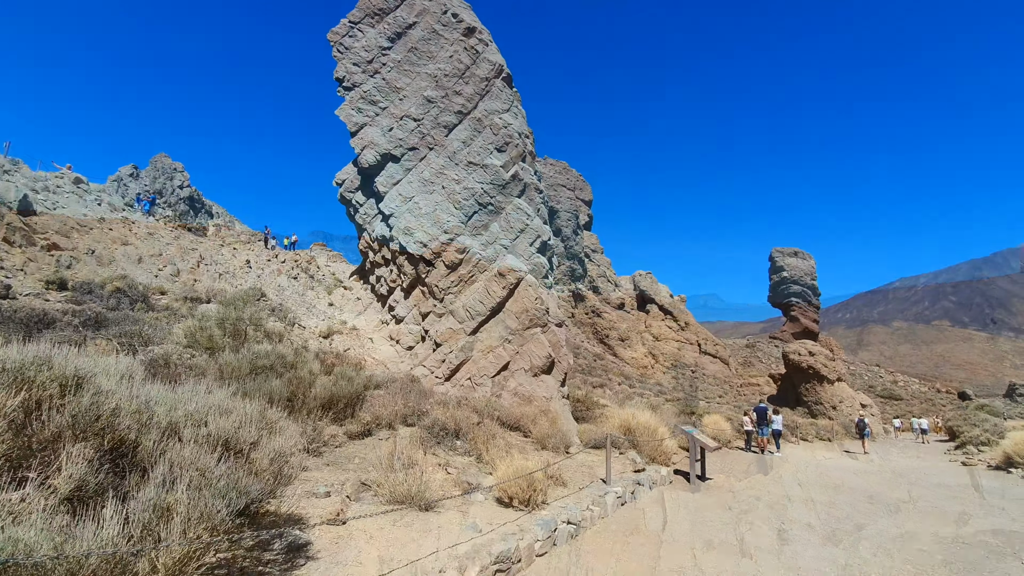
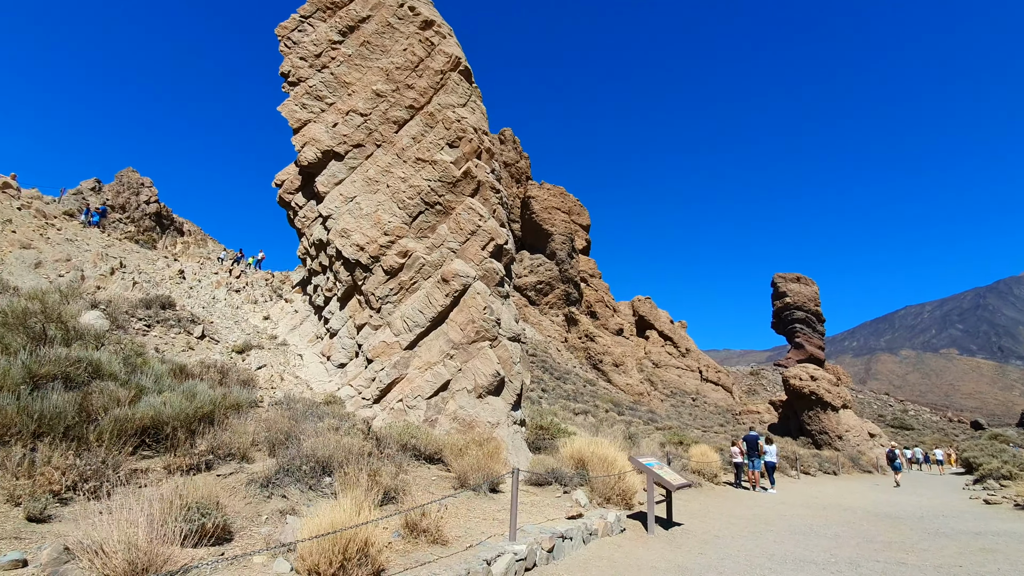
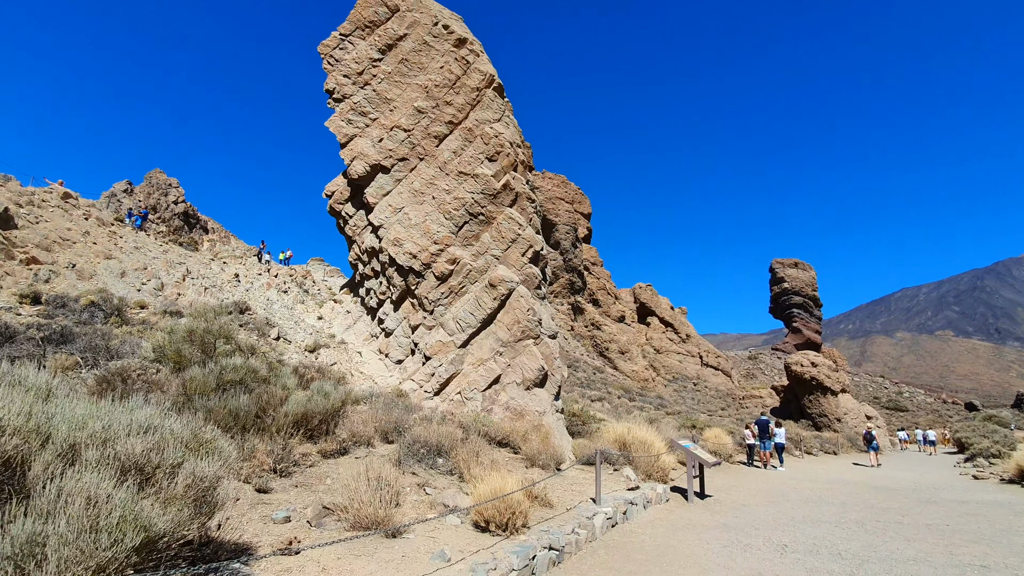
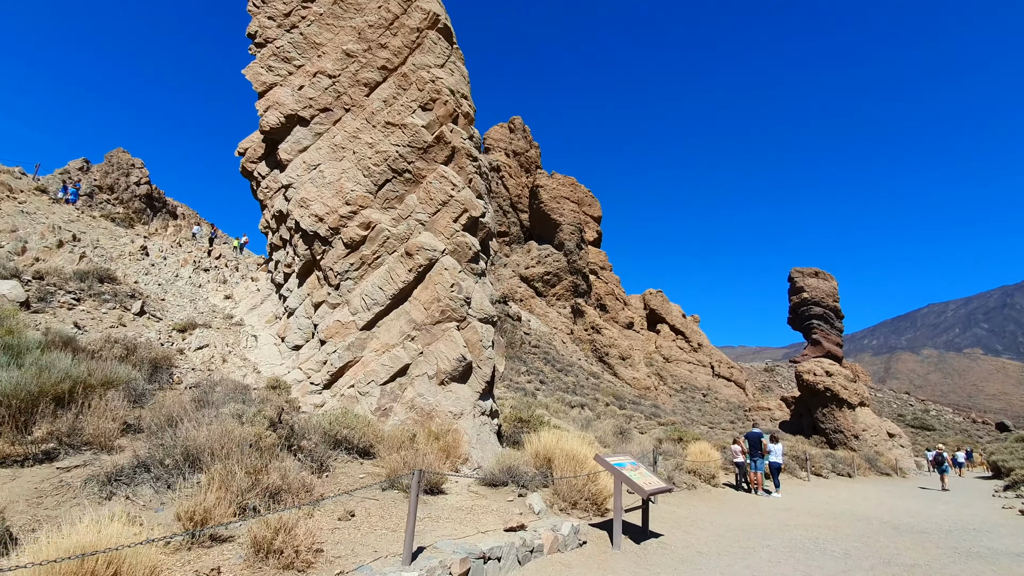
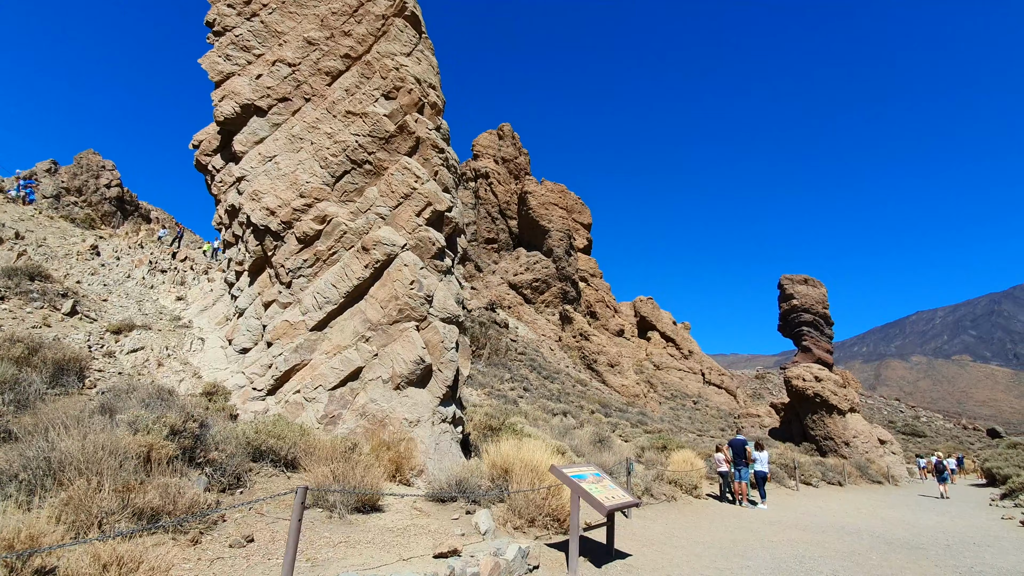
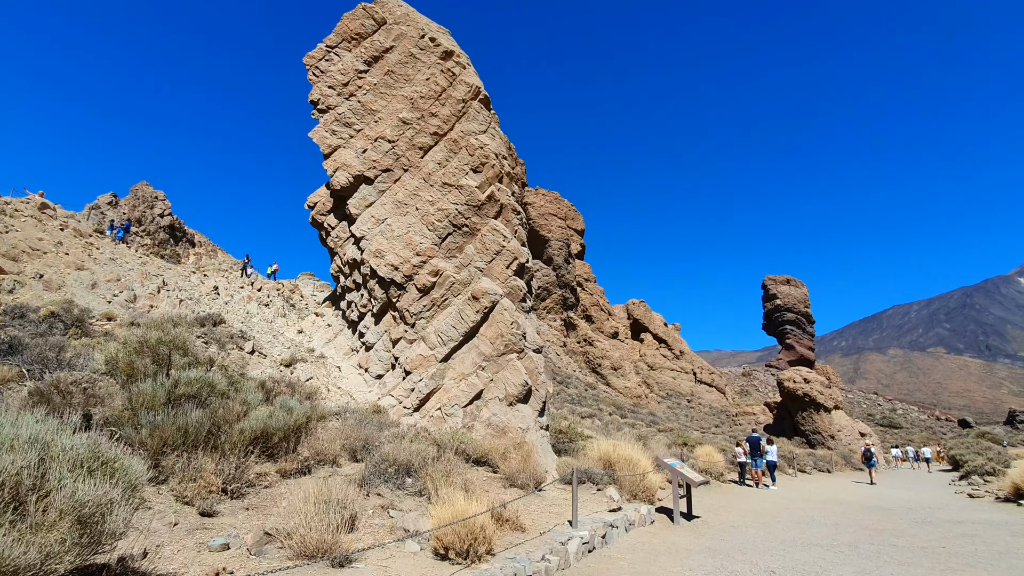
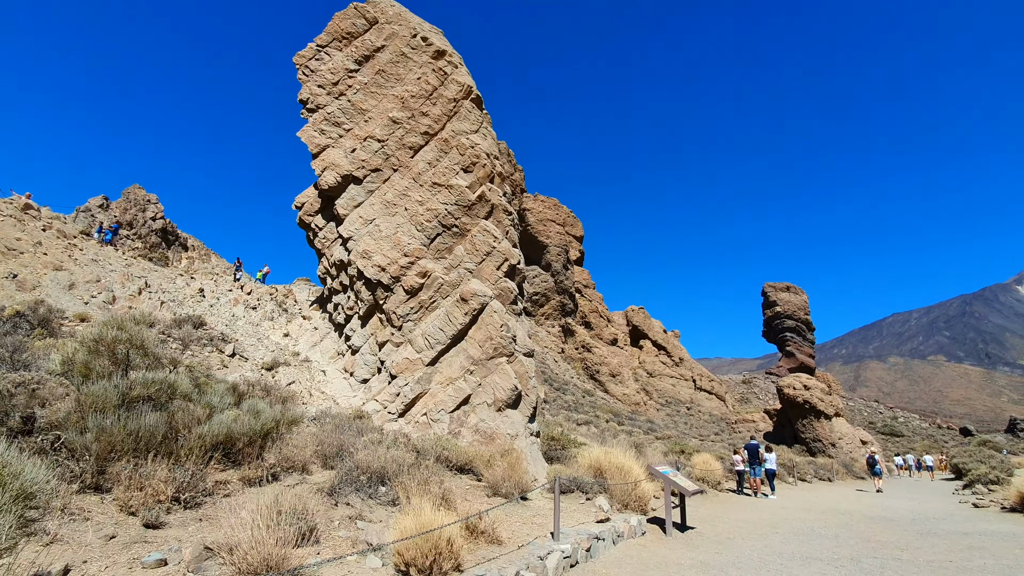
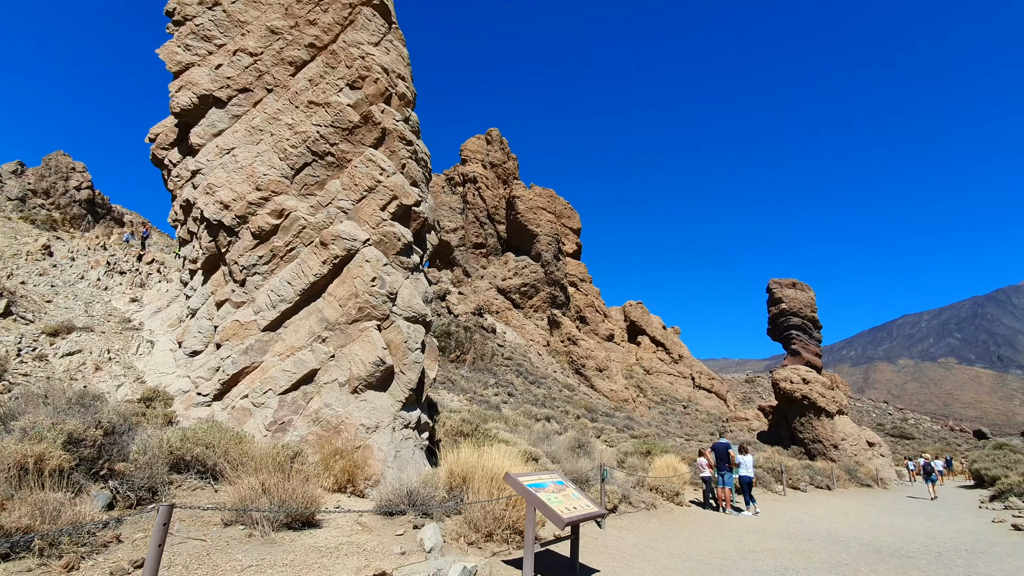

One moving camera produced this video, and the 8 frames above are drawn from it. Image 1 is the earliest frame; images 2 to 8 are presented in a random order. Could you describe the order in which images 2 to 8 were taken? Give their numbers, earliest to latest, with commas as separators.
3, 6, 7, 2, 4, 5, 8
